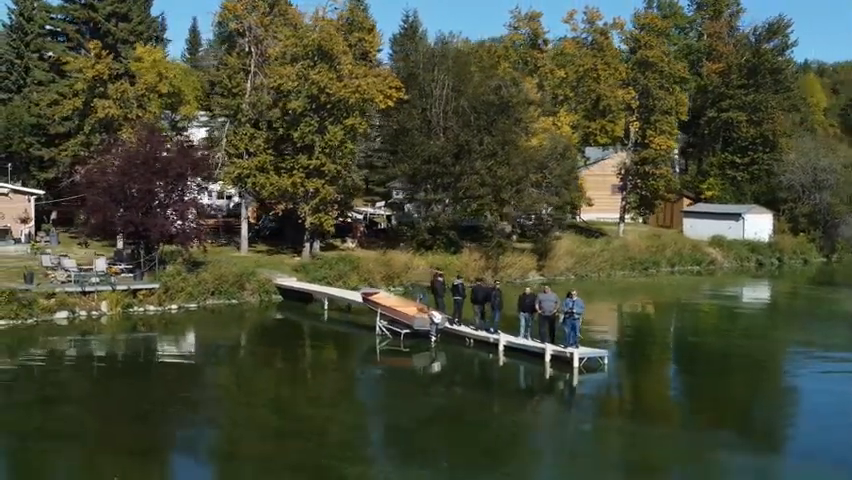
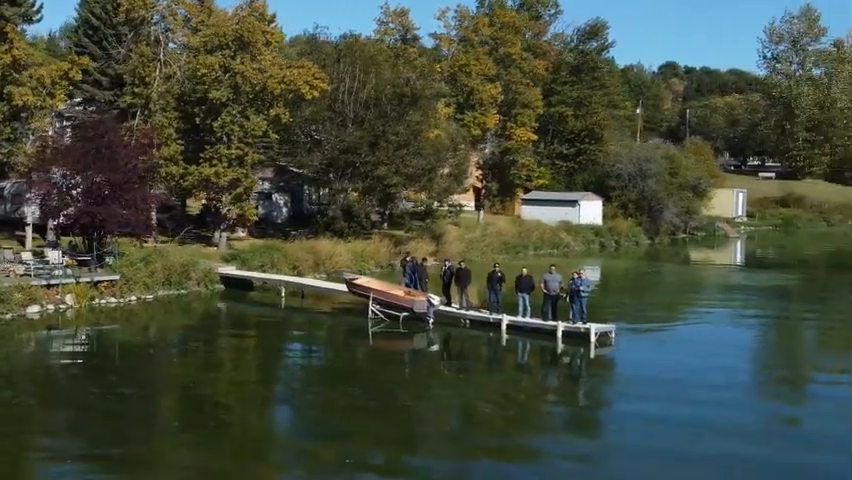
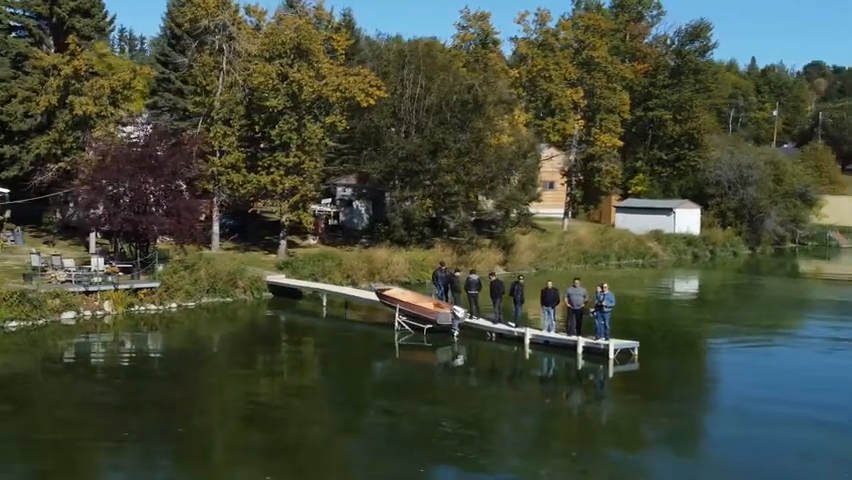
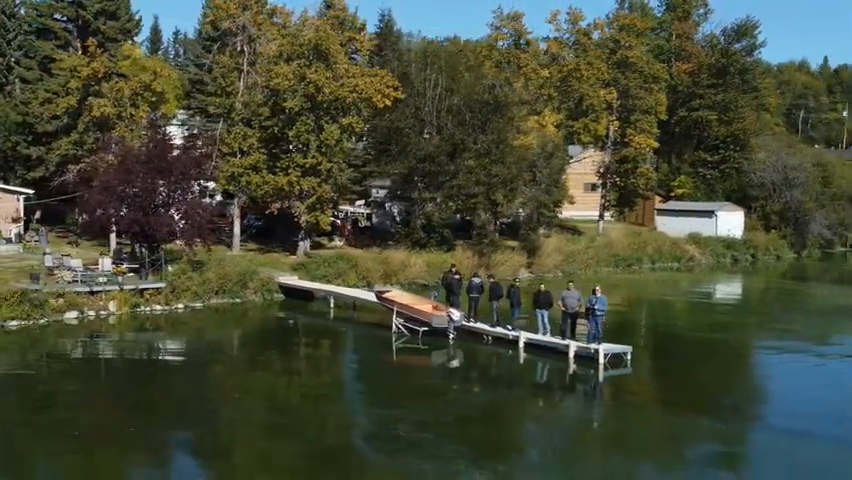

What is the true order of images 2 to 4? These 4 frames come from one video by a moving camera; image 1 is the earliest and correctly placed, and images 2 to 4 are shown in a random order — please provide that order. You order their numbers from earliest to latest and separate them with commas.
4, 3, 2
